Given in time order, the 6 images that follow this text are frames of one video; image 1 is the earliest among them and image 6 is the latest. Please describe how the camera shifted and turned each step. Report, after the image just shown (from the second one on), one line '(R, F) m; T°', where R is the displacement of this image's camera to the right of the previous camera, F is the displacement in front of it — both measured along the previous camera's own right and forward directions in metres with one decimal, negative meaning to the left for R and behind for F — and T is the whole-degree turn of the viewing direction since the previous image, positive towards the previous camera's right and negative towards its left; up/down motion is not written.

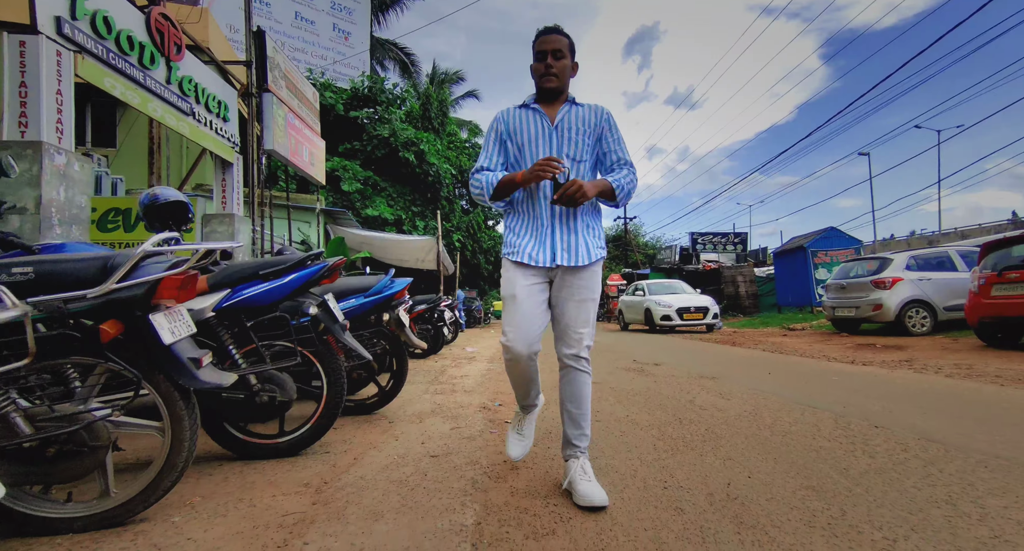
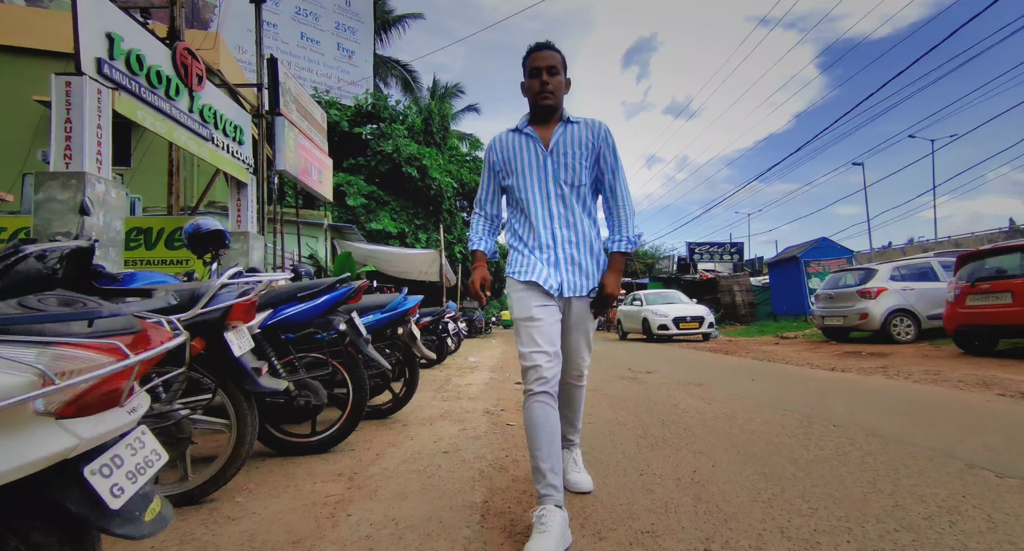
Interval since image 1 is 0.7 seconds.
(0.0, -0.4) m; 0°
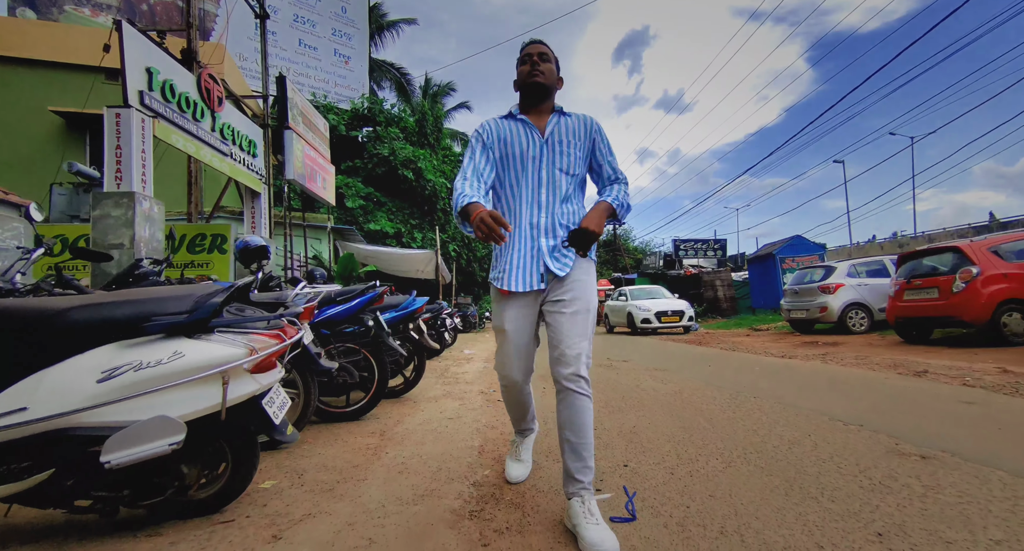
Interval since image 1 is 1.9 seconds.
(0.0, -0.8) m; +1°
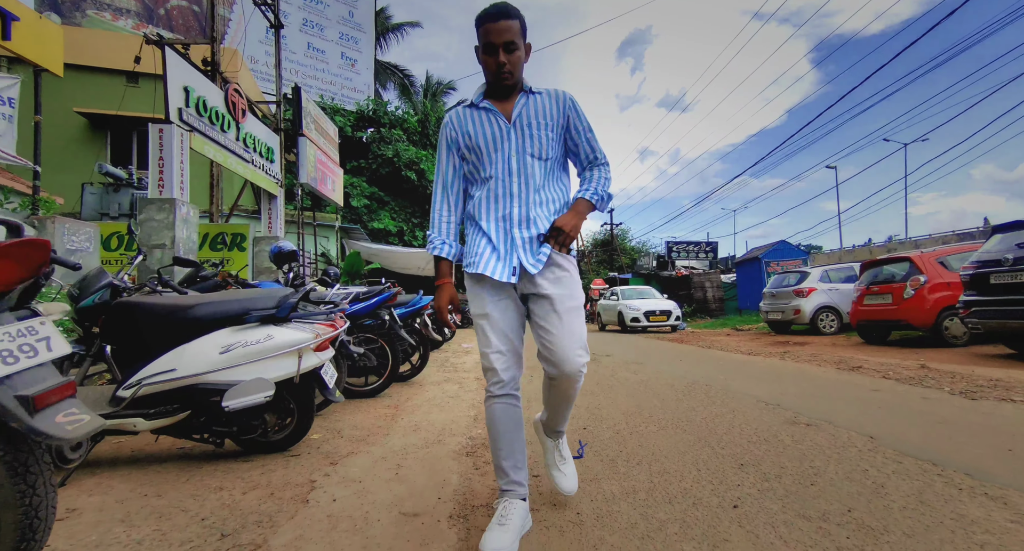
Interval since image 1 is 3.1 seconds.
(+0.1, -0.7) m; 0°
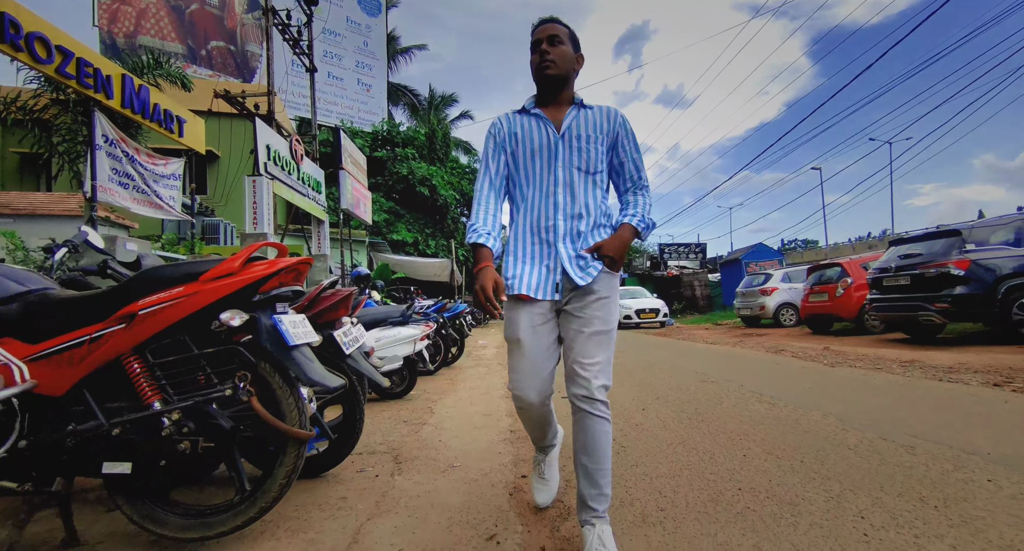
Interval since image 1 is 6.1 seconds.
(-0.2, -1.9) m; 0°
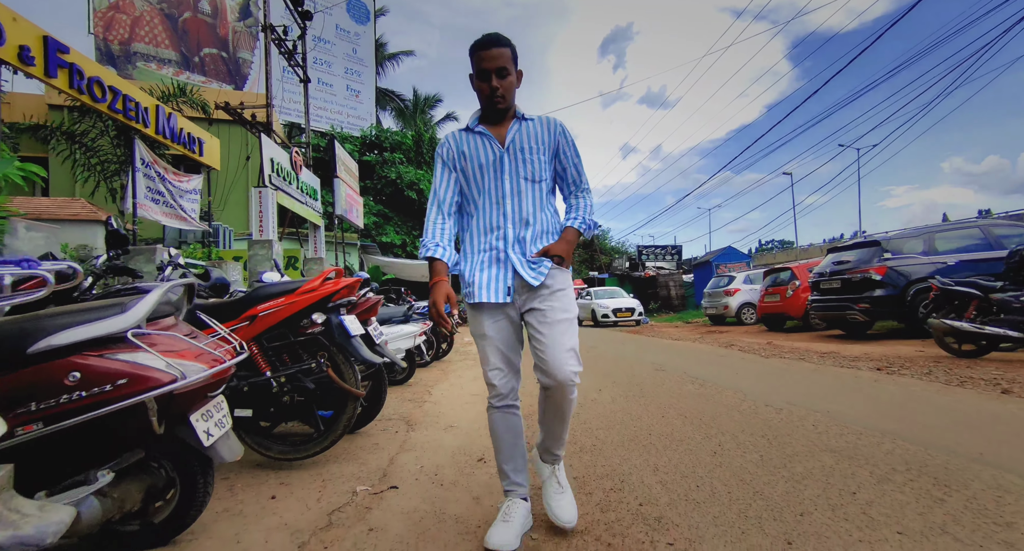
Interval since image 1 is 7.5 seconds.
(0.0, -0.9) m; +2°
